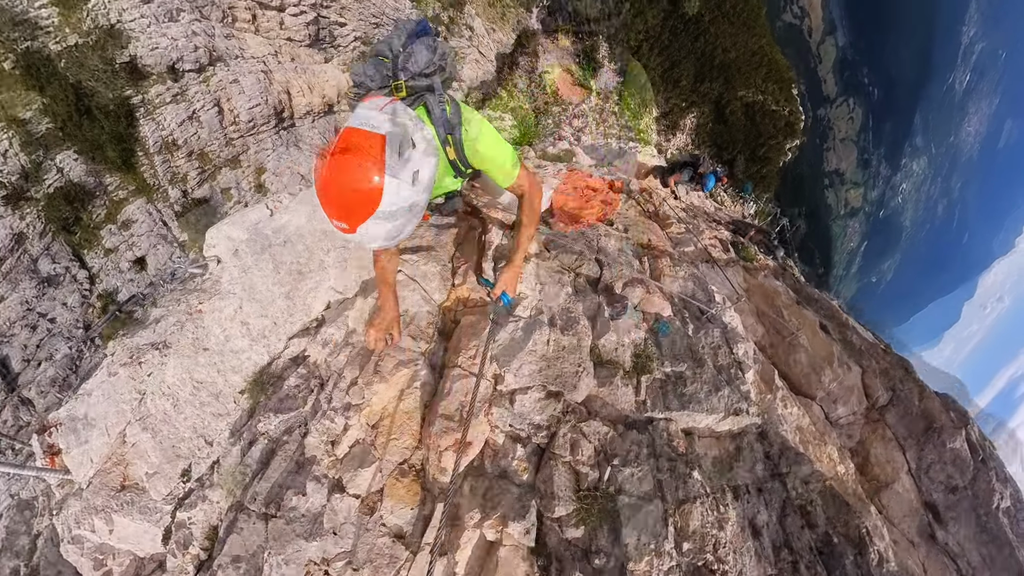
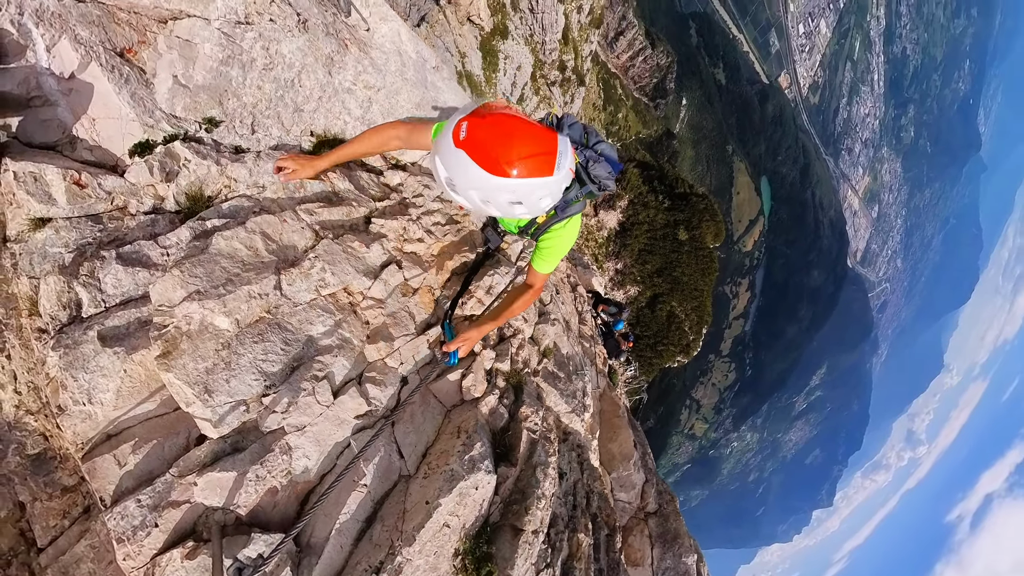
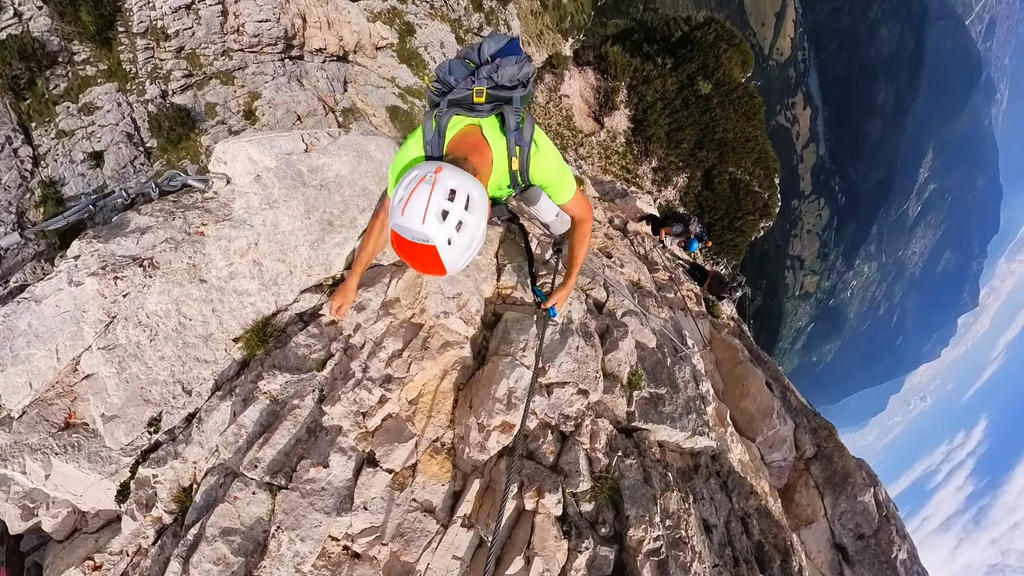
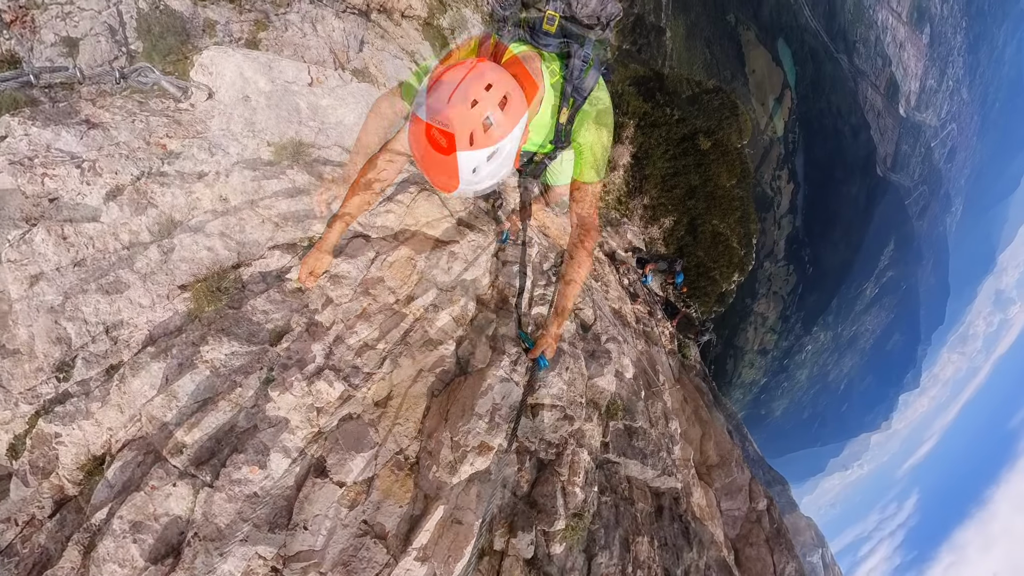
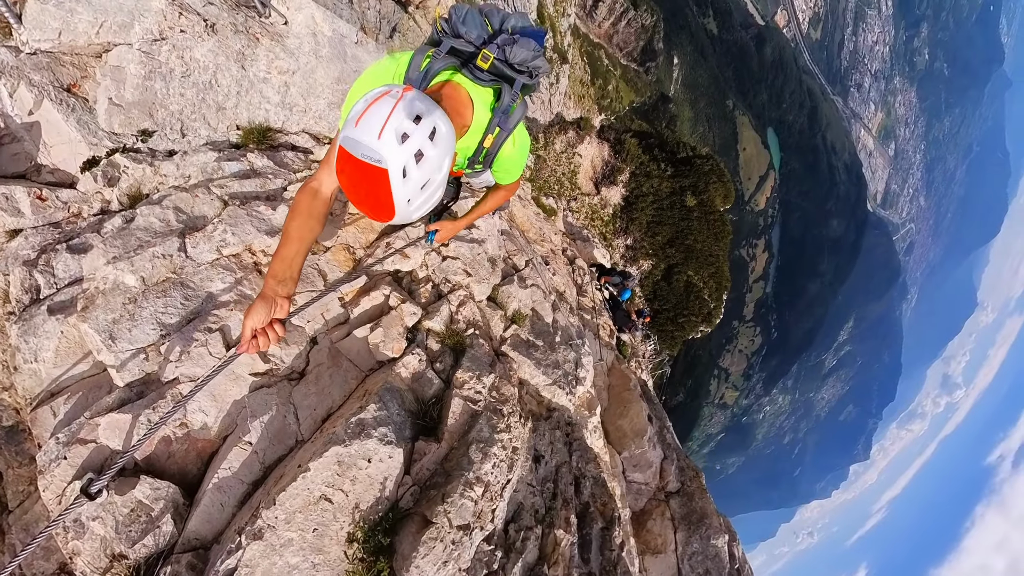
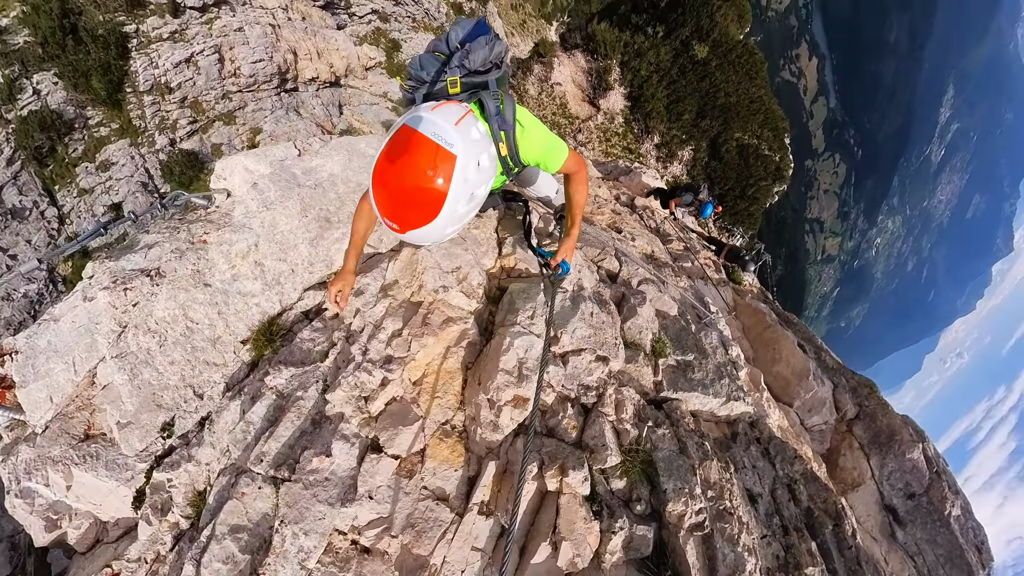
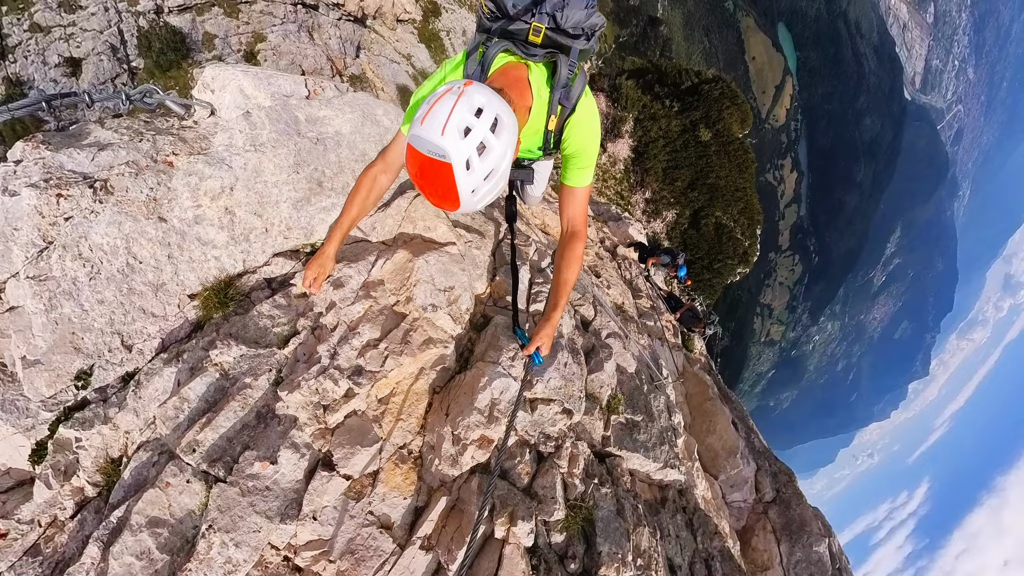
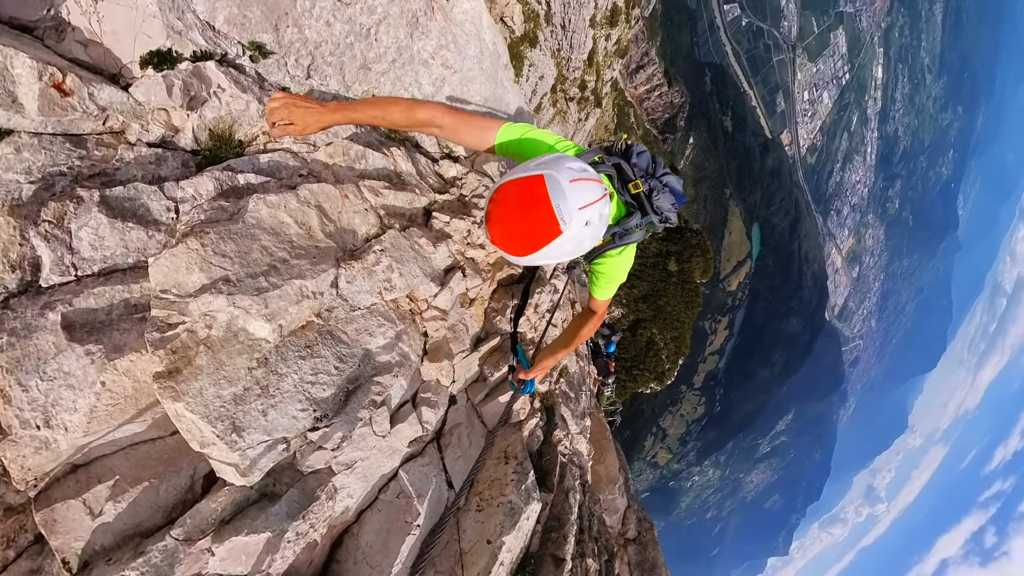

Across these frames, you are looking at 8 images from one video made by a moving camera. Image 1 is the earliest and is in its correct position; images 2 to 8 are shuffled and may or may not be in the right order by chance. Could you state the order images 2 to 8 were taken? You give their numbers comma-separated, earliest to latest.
6, 3, 7, 4, 5, 2, 8
